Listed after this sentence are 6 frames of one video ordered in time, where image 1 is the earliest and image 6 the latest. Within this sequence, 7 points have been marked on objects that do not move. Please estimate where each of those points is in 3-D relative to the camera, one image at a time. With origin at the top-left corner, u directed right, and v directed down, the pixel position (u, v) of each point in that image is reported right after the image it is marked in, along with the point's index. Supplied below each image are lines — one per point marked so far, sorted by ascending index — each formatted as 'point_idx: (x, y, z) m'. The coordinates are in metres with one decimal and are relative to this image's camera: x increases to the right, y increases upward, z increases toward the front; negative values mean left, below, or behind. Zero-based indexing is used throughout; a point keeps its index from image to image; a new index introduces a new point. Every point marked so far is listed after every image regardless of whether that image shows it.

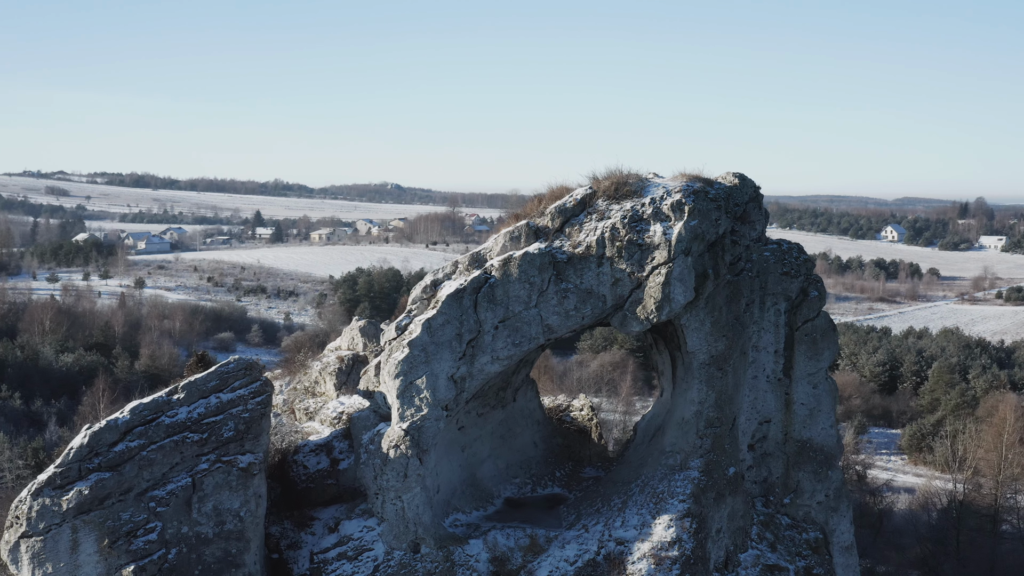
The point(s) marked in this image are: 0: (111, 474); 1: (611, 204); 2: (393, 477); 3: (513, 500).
0: (-5.1, -2.4, +9.4) m
1: (+1.6, +1.4, +11.8) m
2: (-1.7, -2.8, +10.7) m
3: (0.0, -4.5, +15.6) m
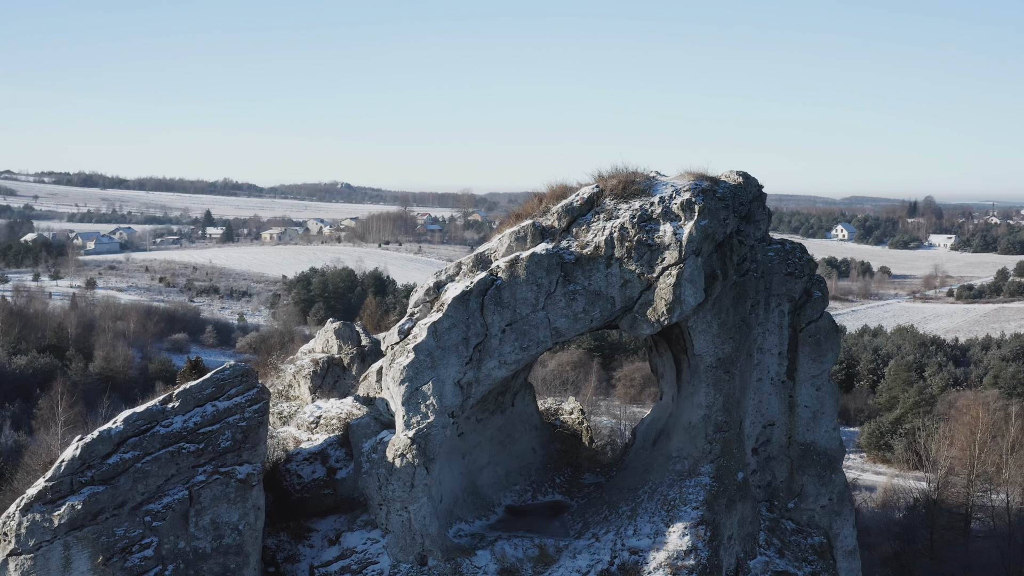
0: (-4.9, -2.4, +8.9) m
1: (+1.7, +1.3, +11.5) m
2: (-1.5, -2.8, +10.3) m
3: (0.0, -4.6, +15.2) m
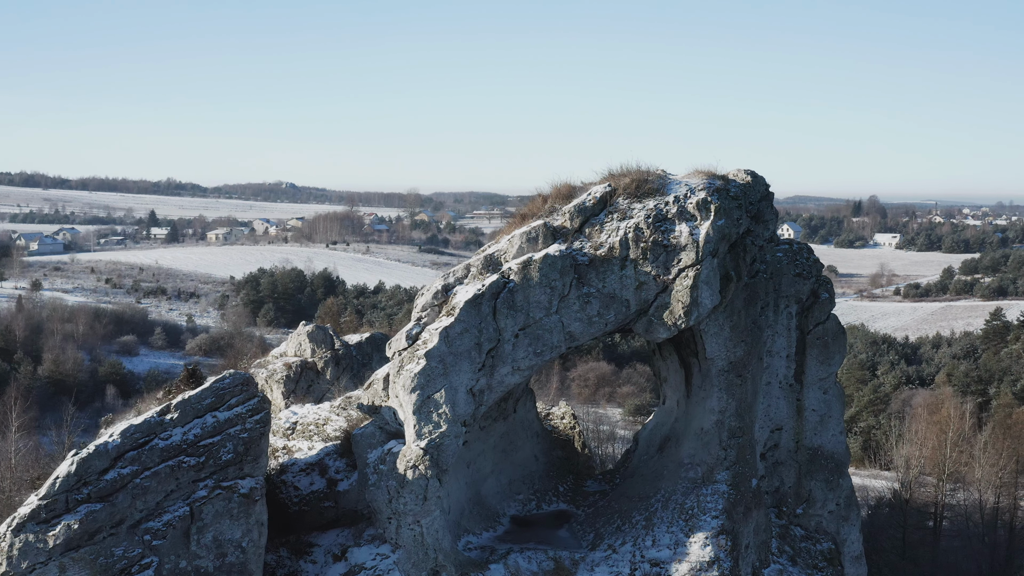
0: (-4.7, -2.5, +8.4) m
1: (+1.8, +1.3, +11.2) m
2: (-1.3, -2.9, +9.9) m
3: (+0.1, -4.7, +14.8) m
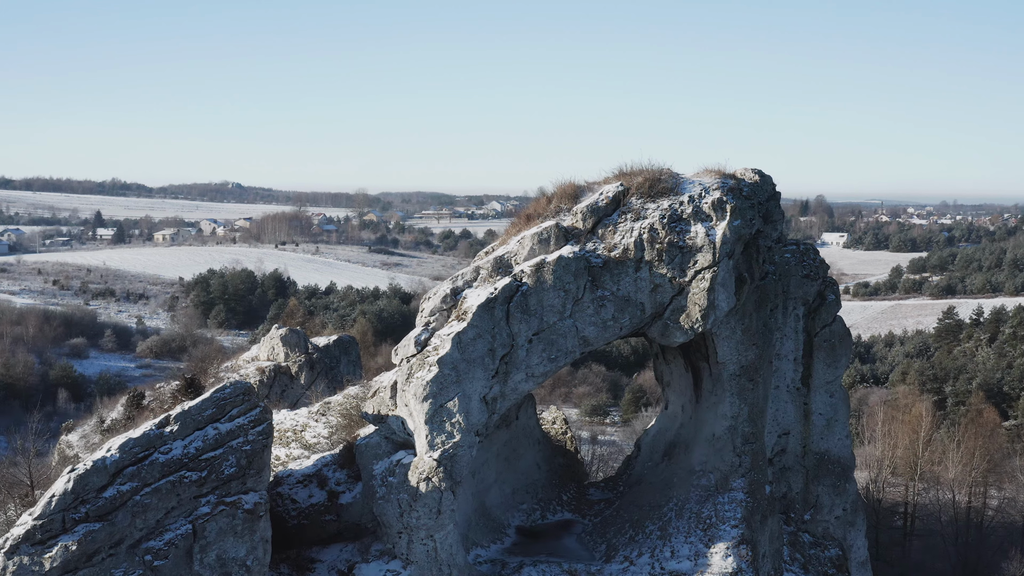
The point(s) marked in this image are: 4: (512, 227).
0: (-4.5, -2.6, +7.9) m
1: (+2.0, +1.2, +10.9) m
2: (-1.1, -2.9, +9.5) m
3: (+0.2, -4.7, +14.4) m
4: (0.0, +1.1, +12.4) m
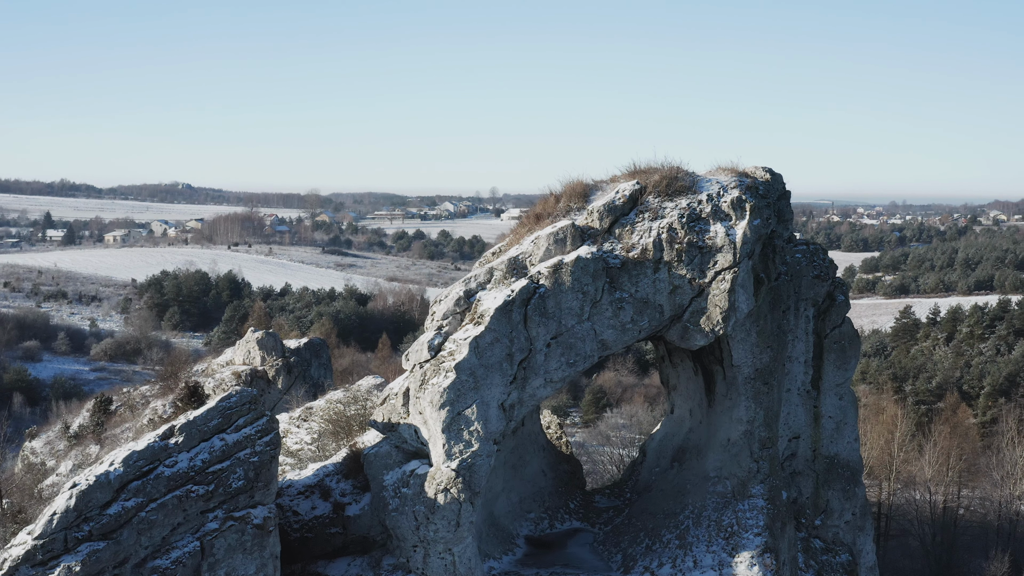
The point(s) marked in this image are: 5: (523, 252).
0: (-4.2, -2.6, +7.5) m
1: (+2.2, +1.2, +10.6) m
2: (-0.9, -3.0, +9.1) m
3: (+0.4, -4.8, +14.0) m
4: (+0.2, +1.0, +12.1) m
5: (+0.1, +0.5, +10.5) m
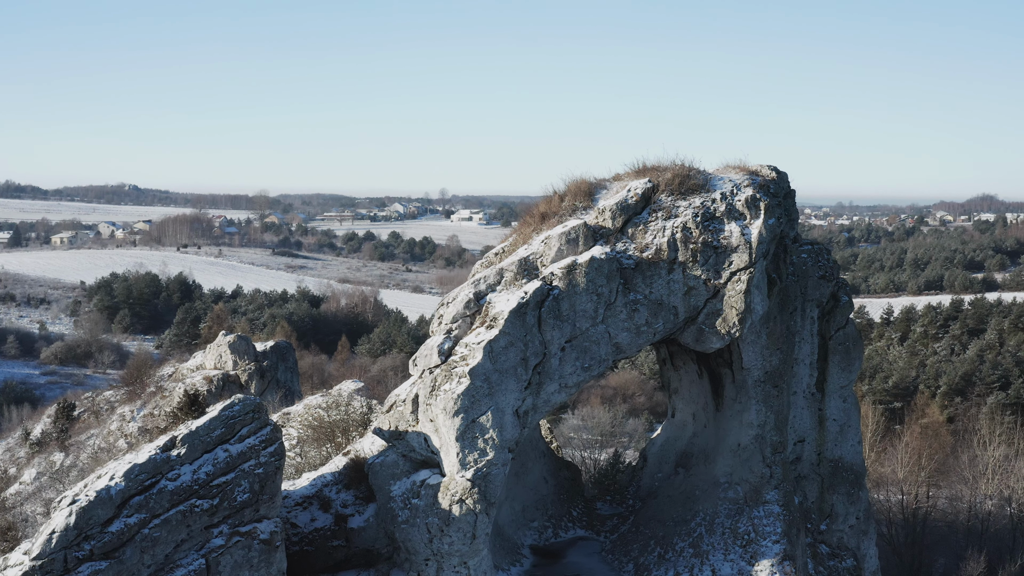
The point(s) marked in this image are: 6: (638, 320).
0: (-3.9, -2.7, +7.1) m
1: (+2.3, +1.2, +10.3) m
2: (-0.7, -3.0, +8.8) m
3: (+0.5, -4.9, +13.7) m
4: (+0.3, +1.0, +11.8) m
5: (+0.3, +0.5, +10.2) m
6: (+1.7, -0.4, +9.6) m
